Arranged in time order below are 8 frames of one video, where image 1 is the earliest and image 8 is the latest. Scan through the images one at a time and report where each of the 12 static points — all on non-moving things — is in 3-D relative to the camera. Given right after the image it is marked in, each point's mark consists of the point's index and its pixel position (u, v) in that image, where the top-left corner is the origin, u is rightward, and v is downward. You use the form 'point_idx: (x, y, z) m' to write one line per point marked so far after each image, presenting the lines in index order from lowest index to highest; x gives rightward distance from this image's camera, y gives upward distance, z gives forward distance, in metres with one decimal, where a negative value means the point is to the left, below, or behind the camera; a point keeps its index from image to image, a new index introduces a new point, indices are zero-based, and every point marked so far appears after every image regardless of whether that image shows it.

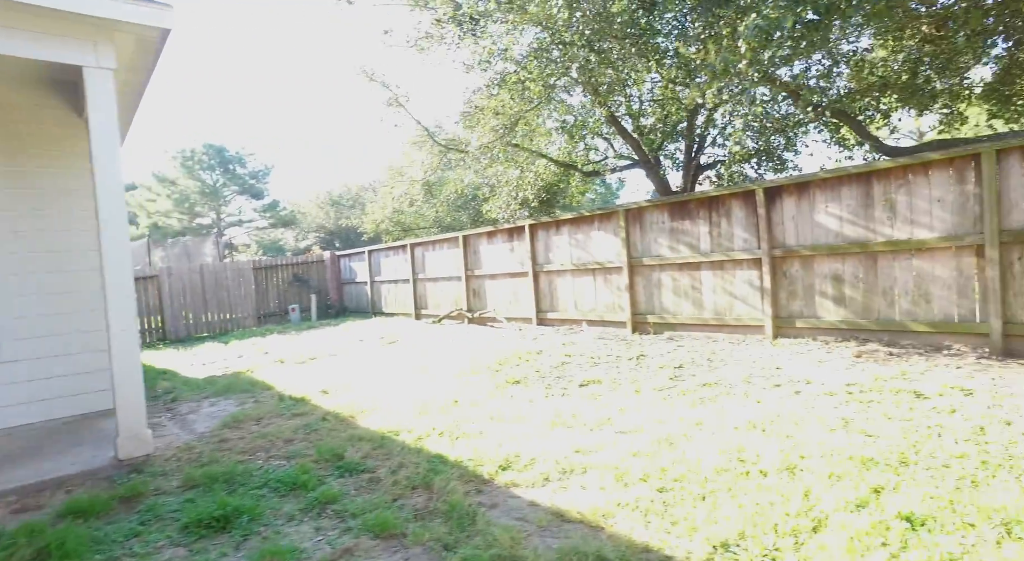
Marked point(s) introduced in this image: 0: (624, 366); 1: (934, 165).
0: (+1.0, -0.8, +4.9) m
1: (+3.4, +0.9, +4.3) m
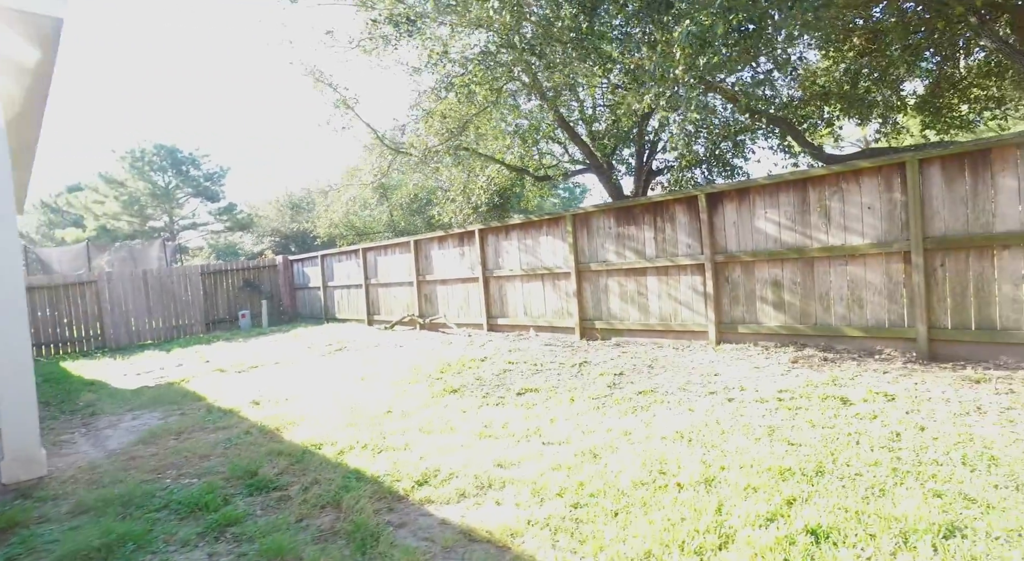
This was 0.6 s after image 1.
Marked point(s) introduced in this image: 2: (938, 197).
0: (+0.5, -0.8, +4.9) m
1: (+2.9, +0.9, +4.4) m
2: (+3.2, +0.6, +4.1) m
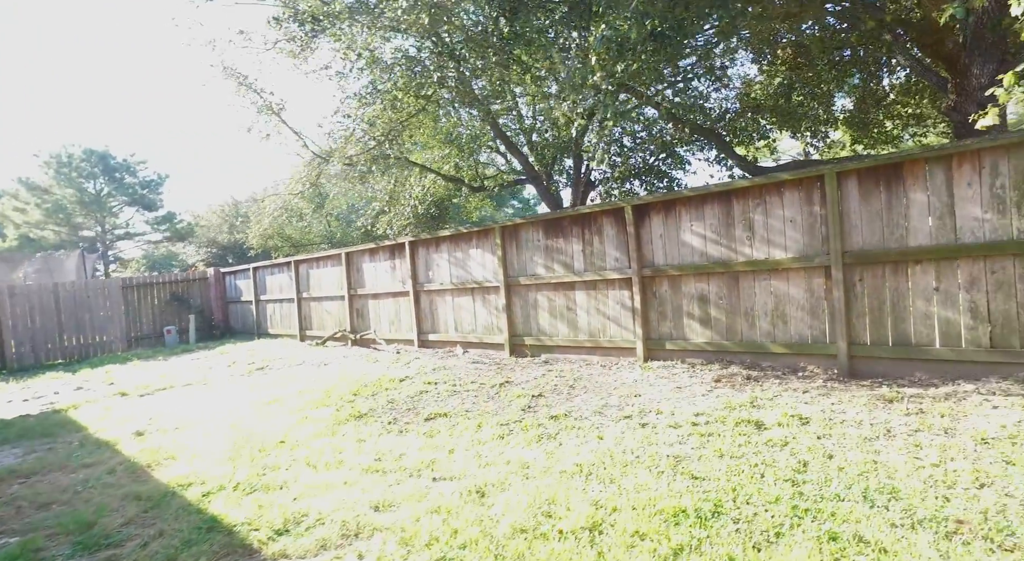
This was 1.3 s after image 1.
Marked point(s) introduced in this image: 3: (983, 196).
0: (-0.2, -1.0, +4.6) m
1: (+2.2, +0.8, +4.3) m
2: (+2.5, +0.5, +4.0) m
3: (+3.0, +0.5, +3.5) m
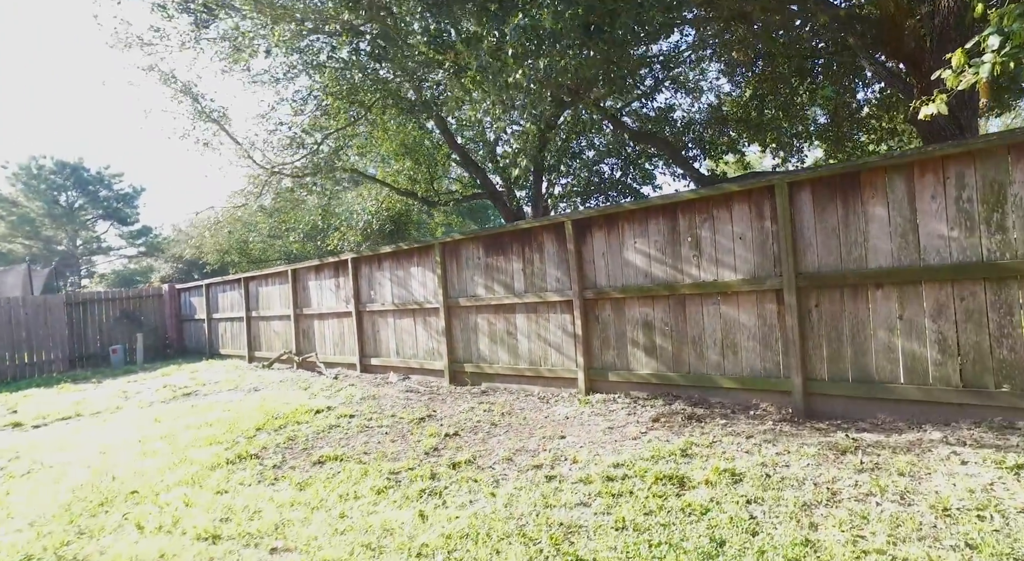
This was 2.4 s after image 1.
0: (-0.9, -1.1, +4.0) m
1: (+1.6, +0.6, +3.8) m
2: (+1.9, +0.4, +3.5) m
3: (+2.4, +0.4, +3.0) m
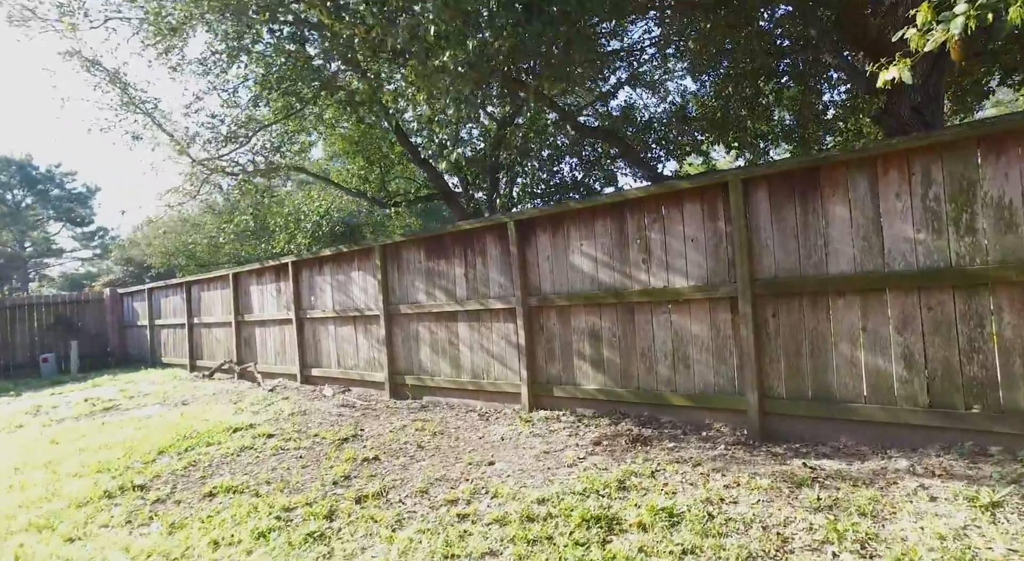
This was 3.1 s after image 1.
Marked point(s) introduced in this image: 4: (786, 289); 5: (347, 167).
0: (-1.3, -1.2, +3.5) m
1: (+1.1, +0.5, +3.5) m
2: (+1.5, +0.3, +3.2) m
3: (+2.0, +0.4, +2.7) m
4: (+1.6, -0.1, +3.1) m
5: (-2.6, +1.8, +8.4) m
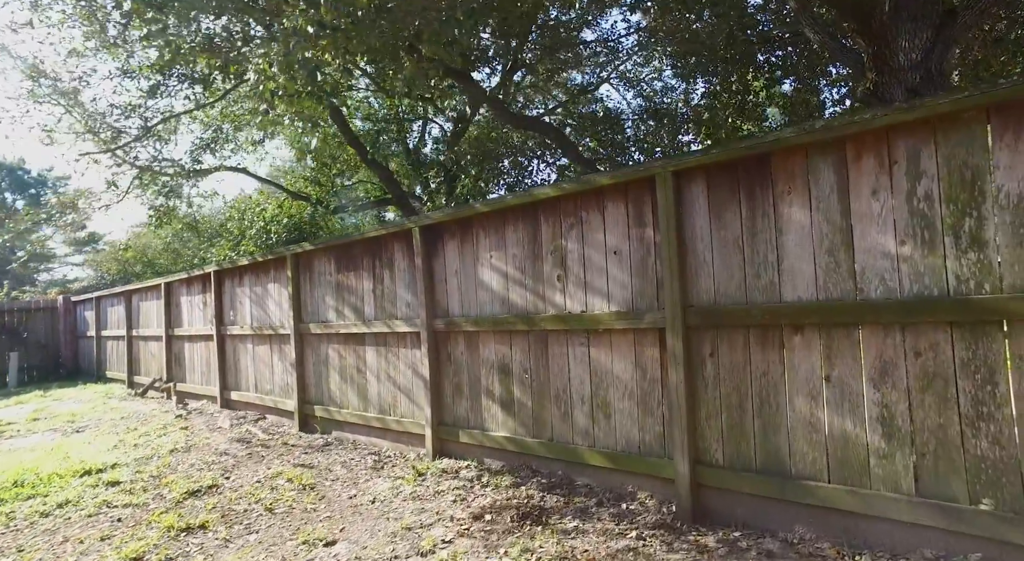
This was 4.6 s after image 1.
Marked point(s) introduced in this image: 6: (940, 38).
0: (-2.0, -1.2, +2.8) m
1: (+0.5, +0.4, +2.7) m
2: (+0.8, +0.2, +2.4) m
3: (+1.3, +0.2, +1.9) m
4: (+0.9, -0.2, +2.3) m
5: (-3.1, +1.6, +7.8) m
6: (+2.4, +1.4, +3.1) m
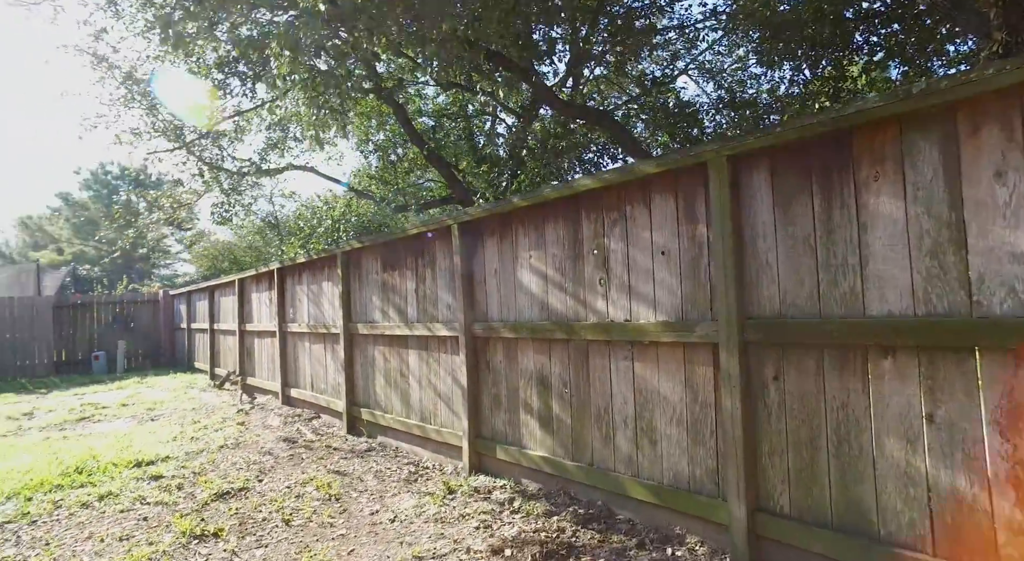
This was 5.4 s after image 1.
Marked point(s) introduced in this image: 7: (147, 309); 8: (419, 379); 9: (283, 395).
0: (-1.8, -1.2, +2.8) m
1: (+0.6, +0.4, +2.3) m
2: (+0.9, +0.2, +2.0) m
3: (+1.4, +0.2, +1.4) m
4: (+1.0, -0.2, +1.9) m
5: (-2.1, +1.6, +7.8) m
6: (+2.6, +1.3, +2.4) m
7: (-7.8, -0.6, +11.6) m
8: (-0.7, -0.7, +3.8) m
9: (-2.5, -1.2, +6.0) m
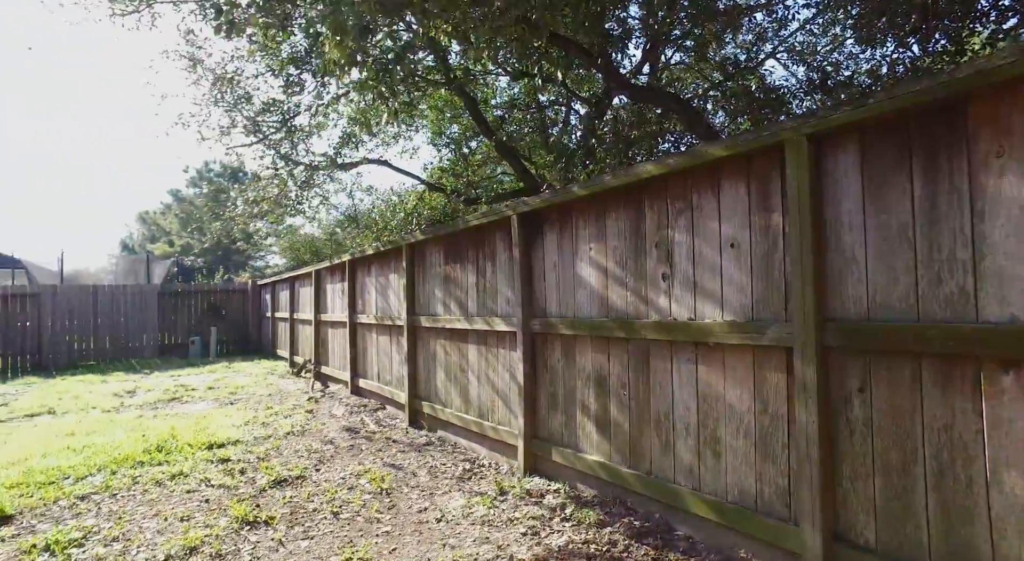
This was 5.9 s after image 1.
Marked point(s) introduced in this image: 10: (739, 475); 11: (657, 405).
0: (-1.6, -1.2, +2.9) m
1: (+0.8, +0.4, +2.1) m
2: (+1.1, +0.2, +1.7) m
3: (+1.4, +0.2, +1.1) m
4: (+1.1, -0.2, +1.6) m
5: (-1.2, +1.7, +7.9) m
6: (+2.8, +1.3, +1.9) m
7: (-6.3, -0.4, +12.4) m
8: (-0.3, -0.6, +3.7) m
9: (-1.8, -1.2, +6.2) m
10: (+0.9, -0.7, +2.0) m
11: (+0.6, -0.5, +2.4) m
